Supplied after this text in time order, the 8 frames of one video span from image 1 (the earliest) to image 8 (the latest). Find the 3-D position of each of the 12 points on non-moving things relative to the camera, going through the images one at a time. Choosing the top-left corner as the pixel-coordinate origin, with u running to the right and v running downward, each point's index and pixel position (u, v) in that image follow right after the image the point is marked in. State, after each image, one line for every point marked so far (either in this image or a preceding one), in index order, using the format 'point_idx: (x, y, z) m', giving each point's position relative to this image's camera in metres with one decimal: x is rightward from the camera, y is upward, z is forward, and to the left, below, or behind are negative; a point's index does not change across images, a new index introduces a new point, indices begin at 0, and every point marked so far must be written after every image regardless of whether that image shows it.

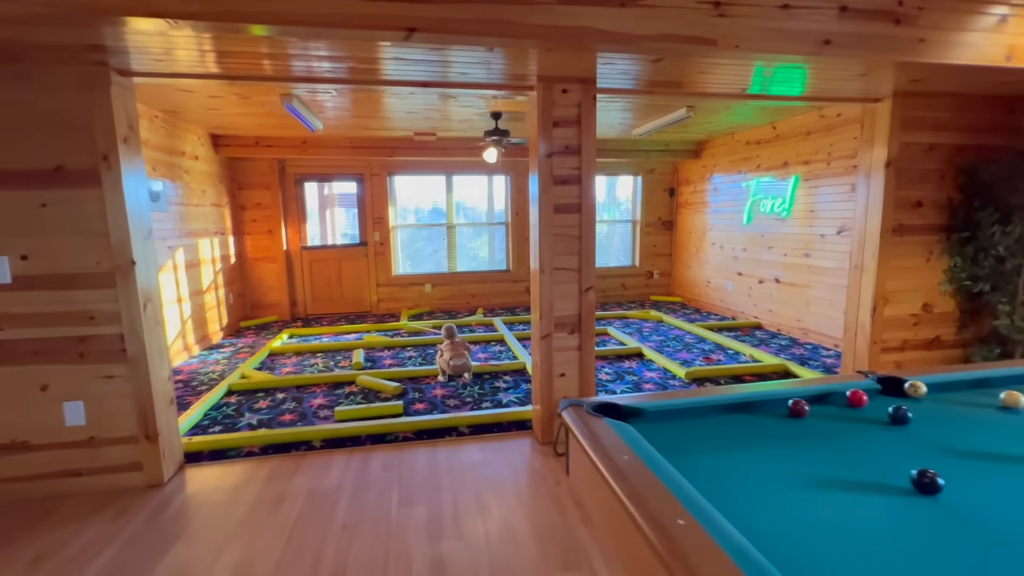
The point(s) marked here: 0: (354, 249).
0: (-2.3, +0.6, +6.9) m
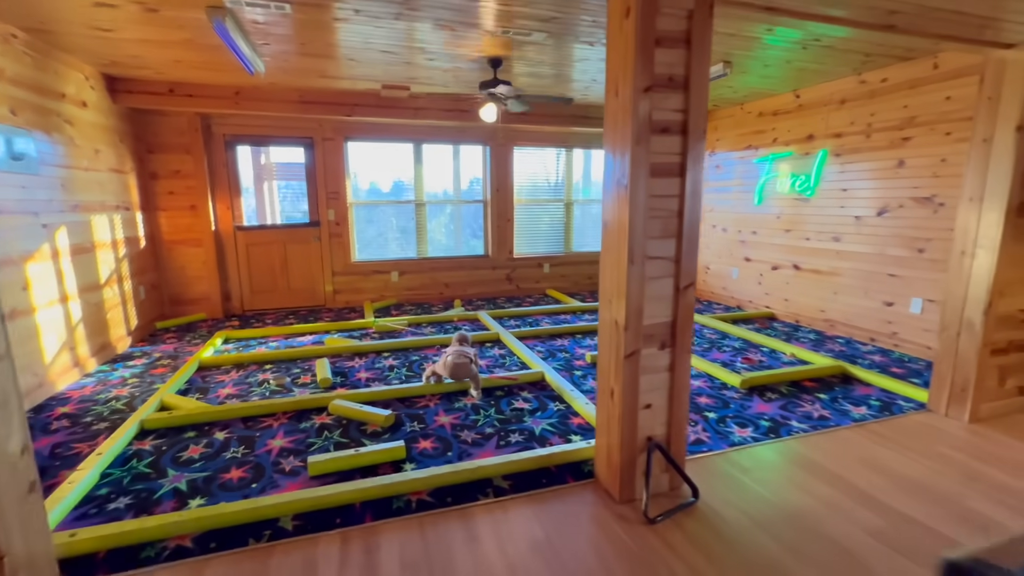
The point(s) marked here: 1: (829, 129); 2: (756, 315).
0: (-2.5, +0.7, +5.7) m
1: (+3.1, +1.6, +4.7) m
2: (+2.7, -0.3, +5.3) m
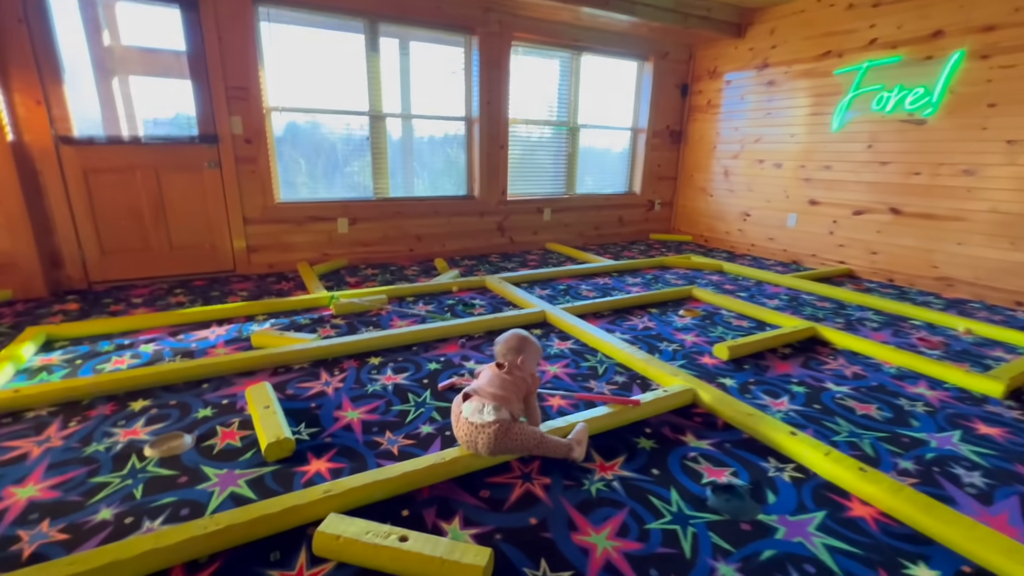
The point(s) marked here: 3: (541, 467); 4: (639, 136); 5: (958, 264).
0: (-2.4, +1.0, +3.5) m
1: (+3.3, +1.9, +3.5) m
2: (+2.9, +0.1, +4.2) m
3: (+0.1, -0.6, +1.5) m
4: (+1.5, +1.8, +5.5) m
5: (+3.4, +0.2, +3.6) m
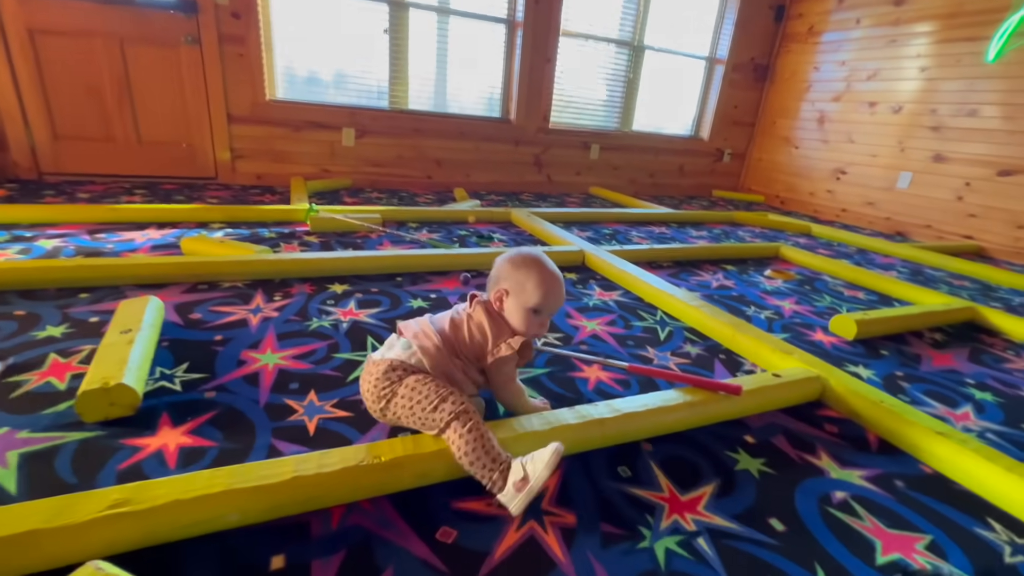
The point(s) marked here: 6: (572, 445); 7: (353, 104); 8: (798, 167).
0: (-2.1, +1.6, +2.8) m
1: (+3.7, +2.0, +2.4) m
2: (+3.1, +0.3, +3.3) m
3: (+0.1, -0.4, +0.8) m
4: (+2.0, +2.1, +4.5) m
5: (+3.6, +0.2, +2.7) m
6: (+0.1, -0.3, +0.9) m
7: (-1.2, +1.3, +3.4) m
8: (+2.7, +1.2, +4.5) m
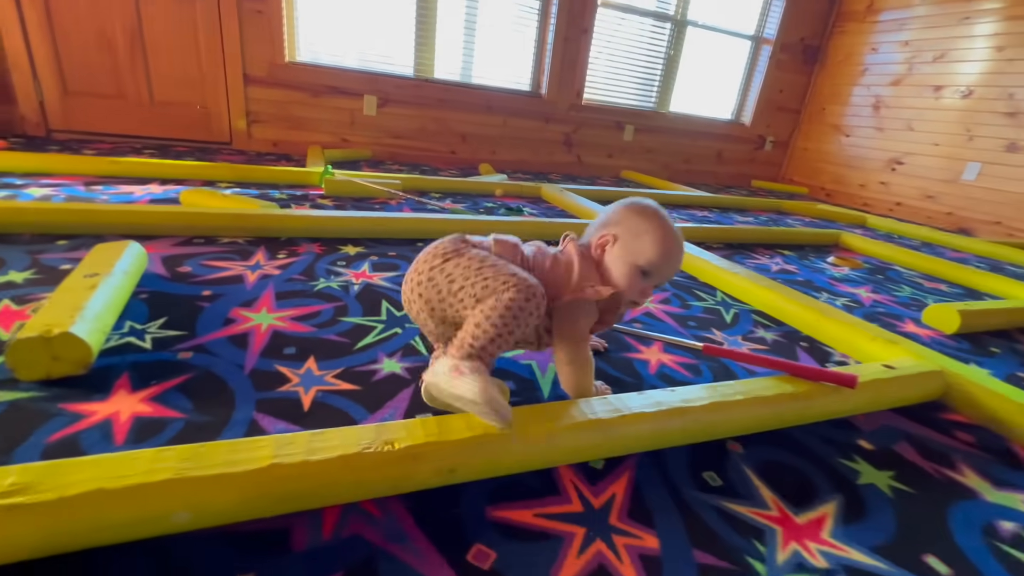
0: (-1.9, +1.8, +2.7) m
1: (+3.9, +1.9, +2.0) m
2: (+3.3, +0.3, +2.9) m
3: (+0.2, -0.3, +0.6) m
4: (+2.3, +2.1, +4.2) m
5: (+3.8, +0.2, +2.3) m
6: (+0.2, -0.2, +0.7) m
7: (-0.9, +1.5, +3.2) m
8: (+3.0, +1.2, +4.2) m
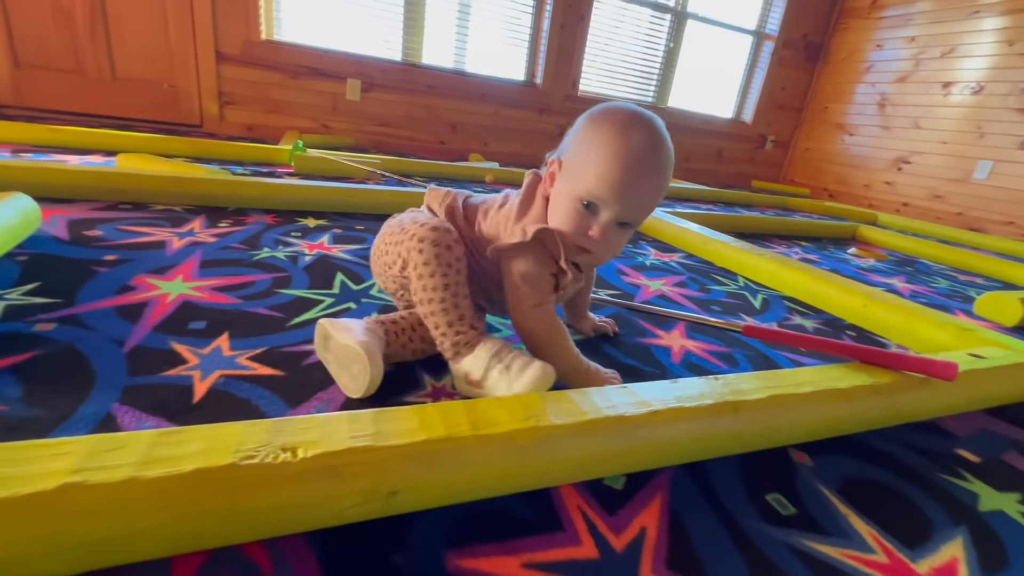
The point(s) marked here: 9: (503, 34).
0: (-1.9, +1.8, +2.5) m
1: (+3.9, +1.9, +1.9) m
2: (+3.2, +0.2, +2.8) m
3: (+0.1, -0.2, +0.4) m
4: (+2.2, +2.1, +4.1) m
5: (+3.7, +0.2, +2.2) m
6: (+0.2, -0.2, +0.5) m
7: (-1.0, +1.5, +3.0) m
8: (+2.9, +1.1, +4.1) m
9: (-0.1, +1.8, +3.3) m
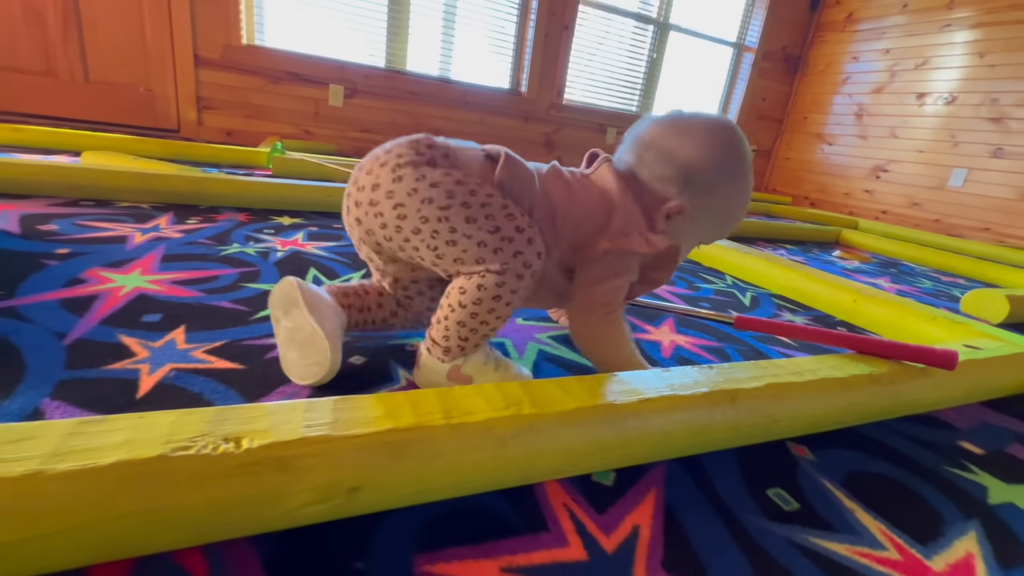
0: (-2.0, +1.8, +2.4) m
1: (+3.8, +1.9, +2.0) m
2: (+3.1, +0.2, +2.9) m
3: (+0.1, -0.2, +0.4) m
4: (+2.1, +2.1, +4.2) m
5: (+3.6, +0.2, +2.3) m
6: (+0.2, -0.1, +0.4) m
7: (-1.1, +1.4, +3.0) m
8: (+2.8, +1.1, +4.1) m
9: (-0.2, +1.7, +3.3) m
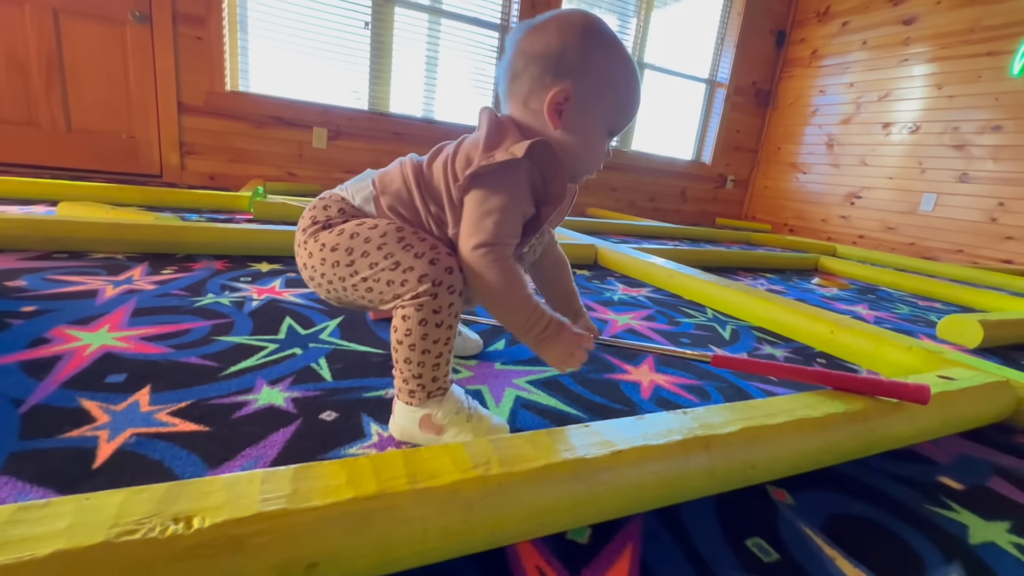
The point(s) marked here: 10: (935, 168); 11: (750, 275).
0: (-2.1, +1.5, +2.5) m
1: (+3.7, +1.9, +2.2) m
2: (+3.0, +0.1, +2.9) m
3: (+0.1, -0.2, +0.4) m
4: (+1.9, +1.8, +4.3) m
5: (+3.6, +0.1, +2.3) m
6: (+0.1, -0.2, +0.4) m
7: (-1.2, +1.2, +3.1) m
8: (+2.7, +0.9, +4.3) m
9: (-0.3, +1.5, +3.4) m
10: (+3.1, +0.9, +3.4) m
11: (+1.0, +0.1, +1.9) m
